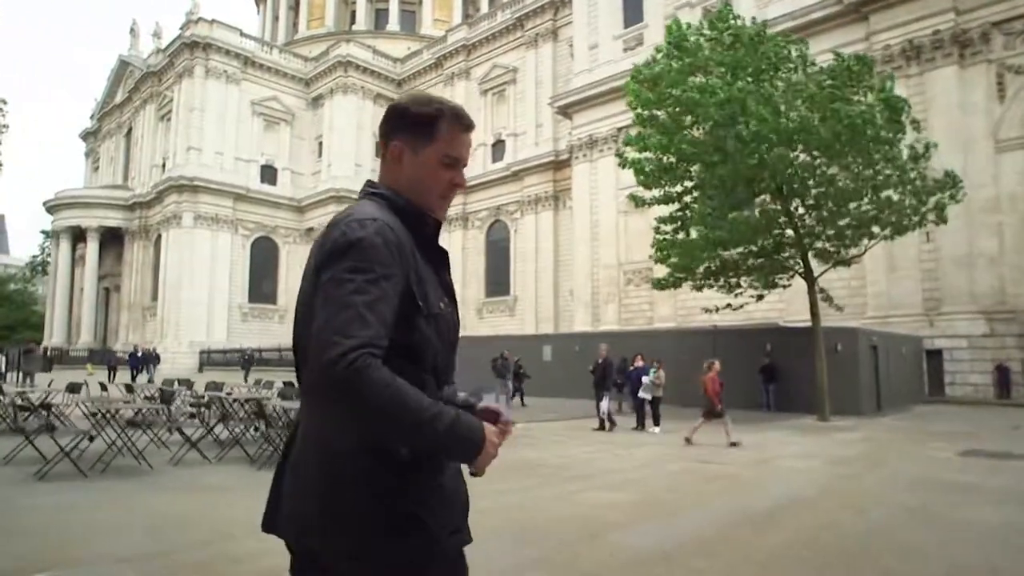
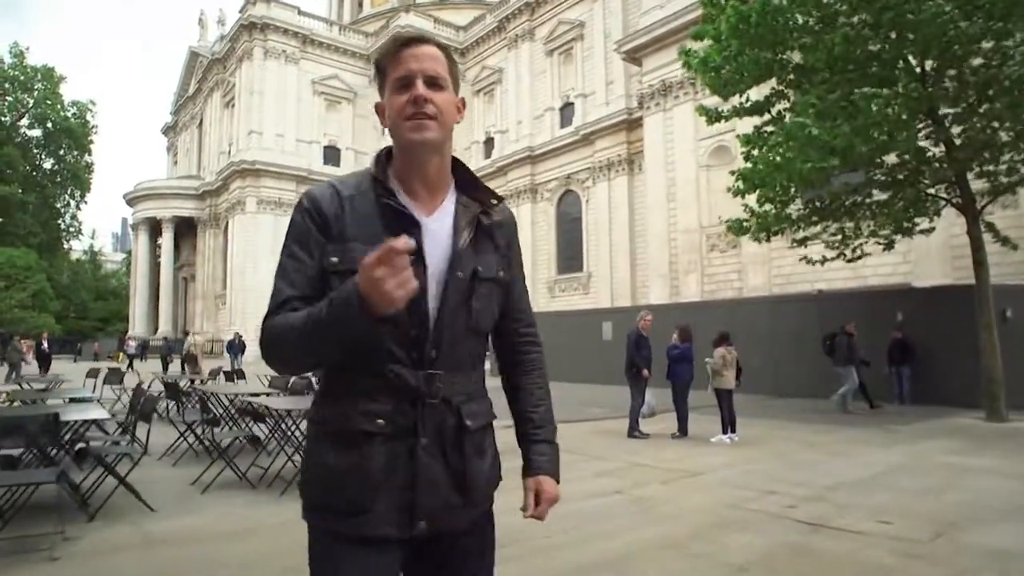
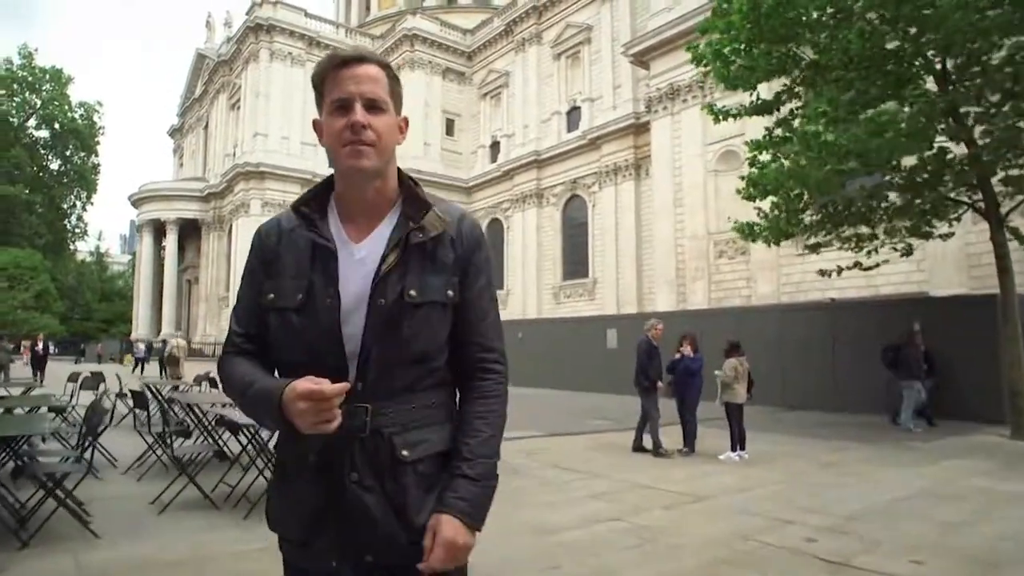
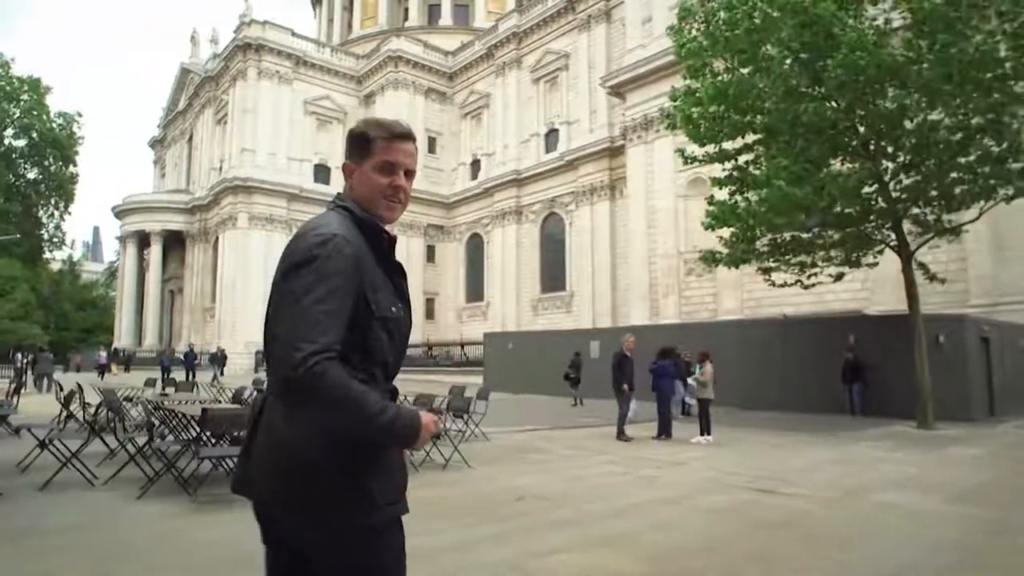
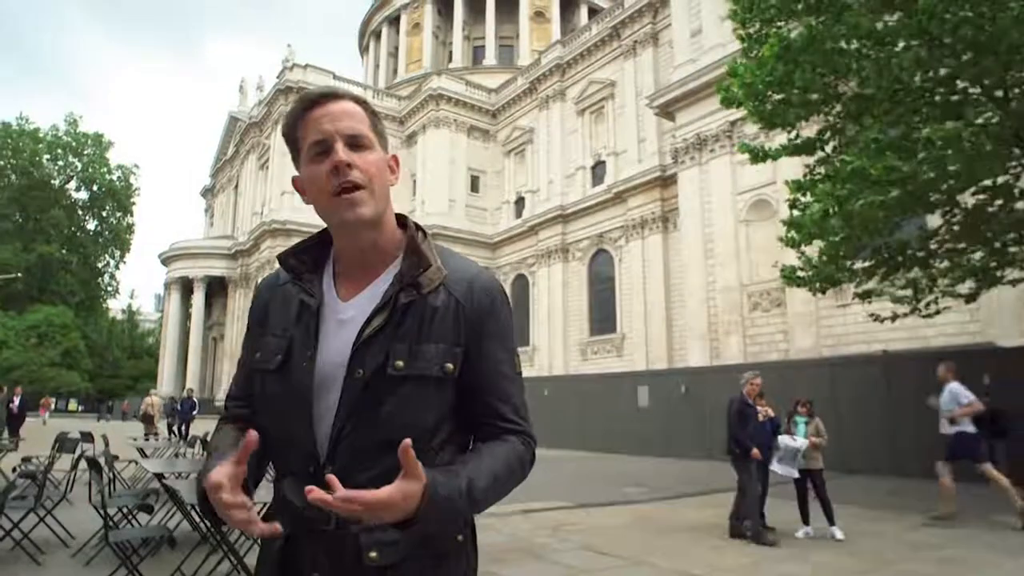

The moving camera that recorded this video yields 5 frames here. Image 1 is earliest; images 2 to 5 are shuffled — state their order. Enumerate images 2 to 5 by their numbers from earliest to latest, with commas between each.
4, 2, 3, 5
